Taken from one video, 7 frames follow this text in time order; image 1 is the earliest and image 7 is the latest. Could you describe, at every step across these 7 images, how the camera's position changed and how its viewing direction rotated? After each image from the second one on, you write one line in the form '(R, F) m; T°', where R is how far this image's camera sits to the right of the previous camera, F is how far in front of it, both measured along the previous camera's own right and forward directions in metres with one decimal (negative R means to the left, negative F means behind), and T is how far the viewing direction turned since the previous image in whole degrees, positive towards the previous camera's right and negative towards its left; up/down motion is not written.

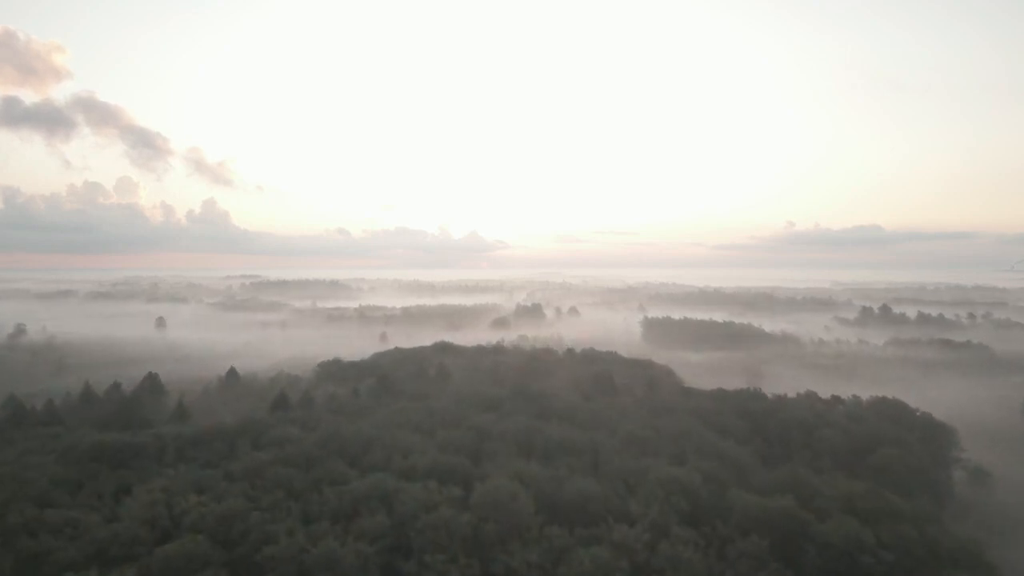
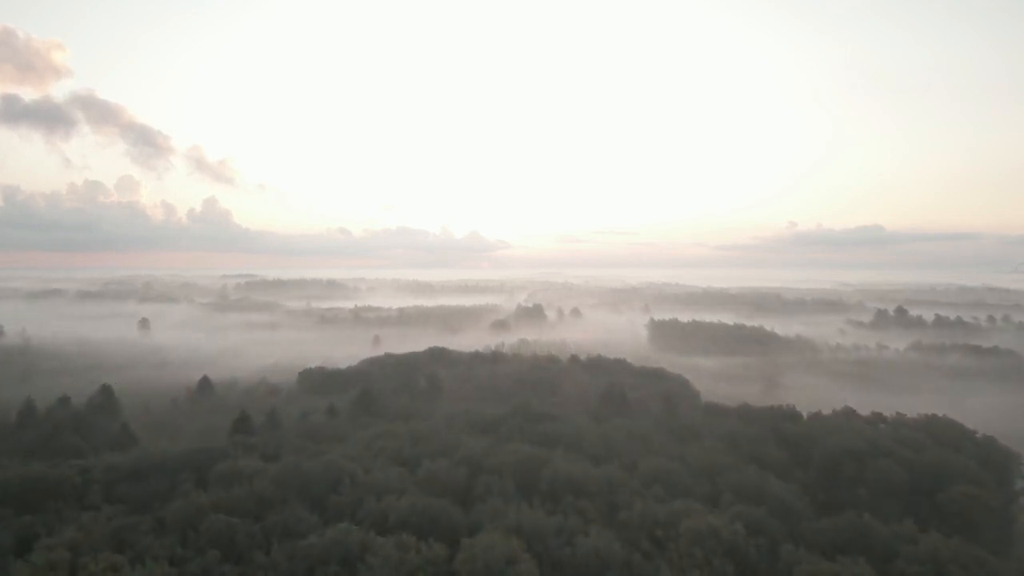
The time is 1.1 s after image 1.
(+0.1, +5.5) m; 0°
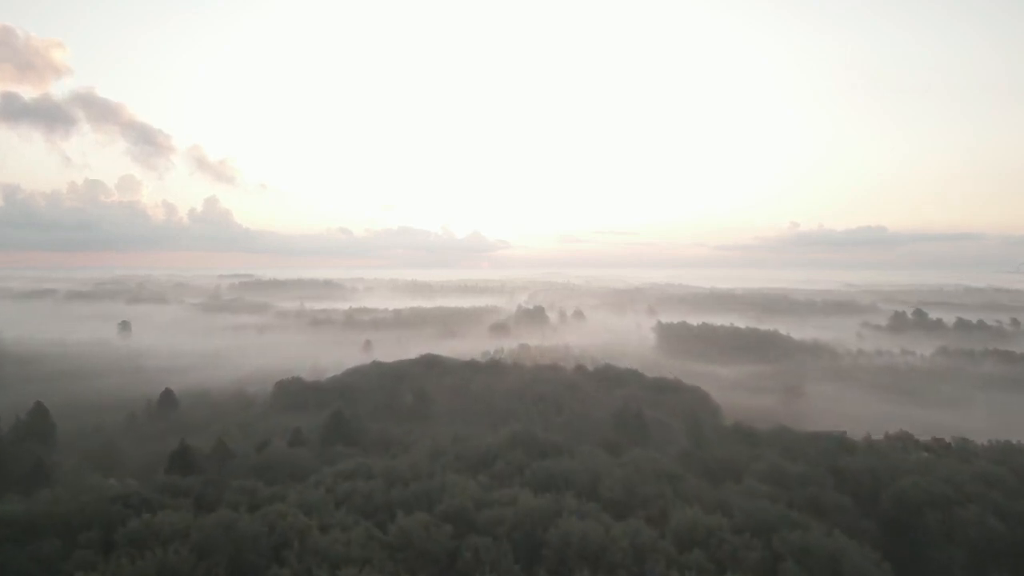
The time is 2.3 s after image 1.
(+0.1, +6.1) m; 0°
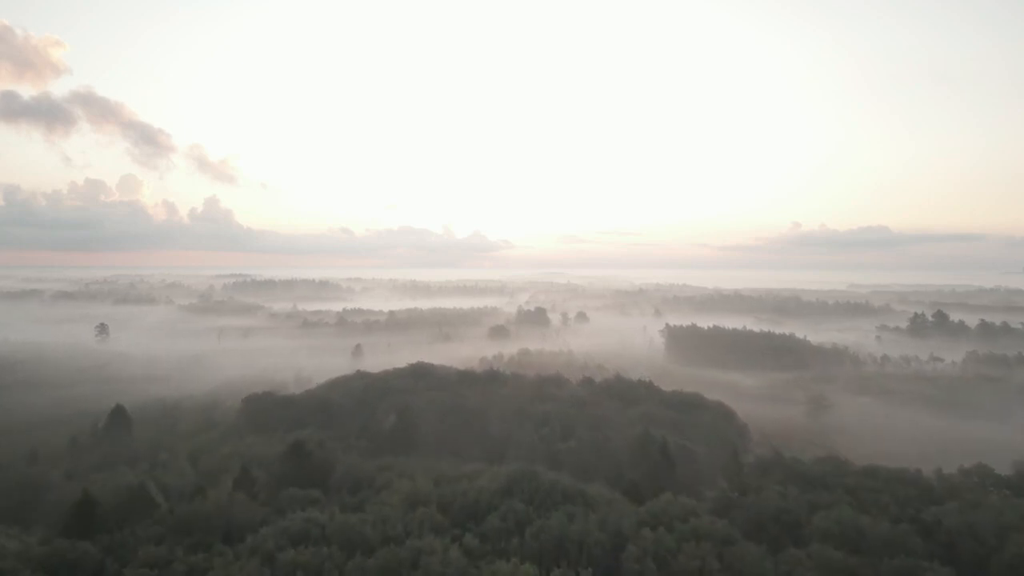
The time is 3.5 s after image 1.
(+0.2, +6.1) m; 0°
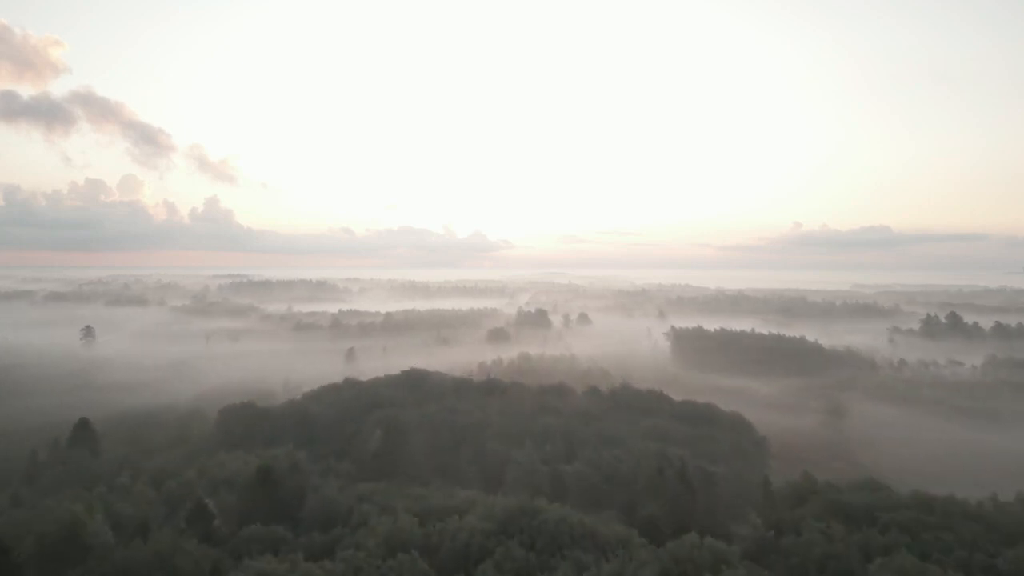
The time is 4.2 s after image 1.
(+0.1, +3.6) m; 0°
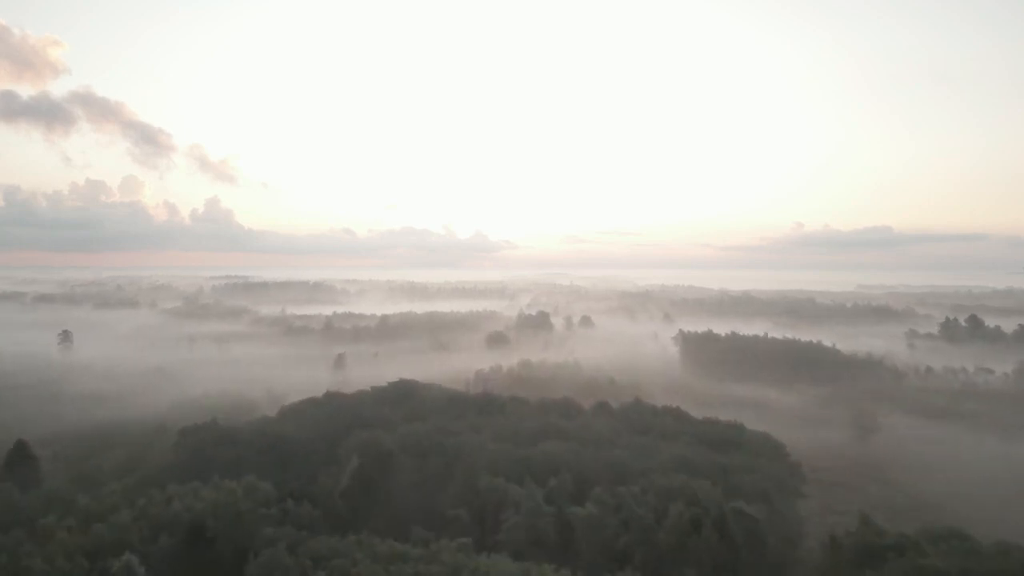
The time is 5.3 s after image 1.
(+0.1, +5.1) m; 0°
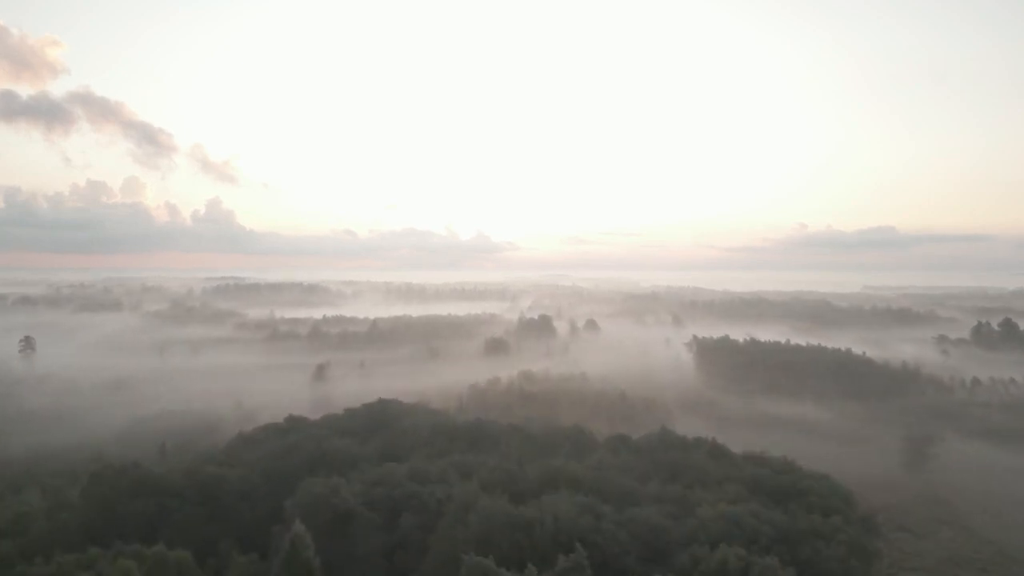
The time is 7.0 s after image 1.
(+0.2, +7.7) m; 0°
